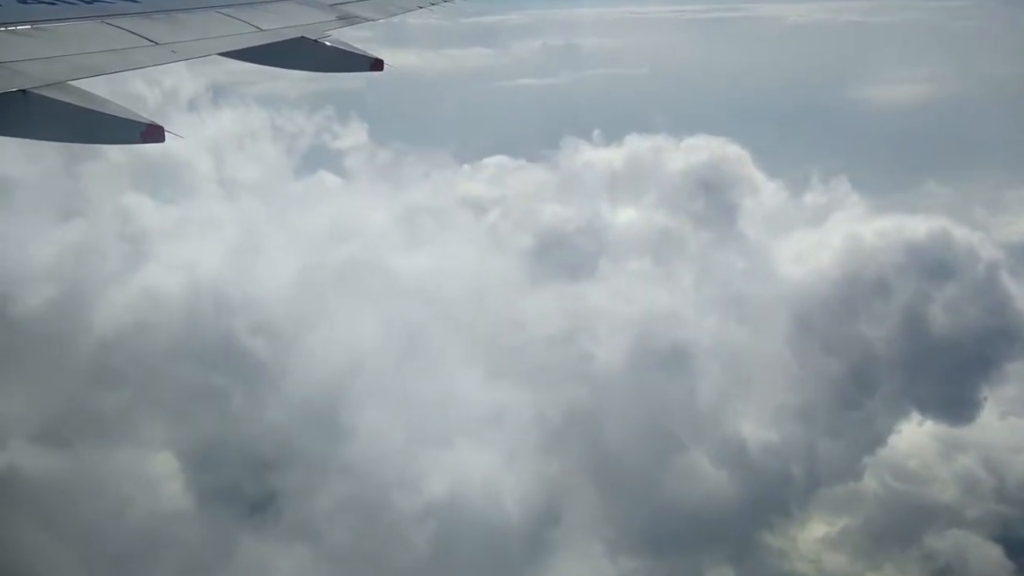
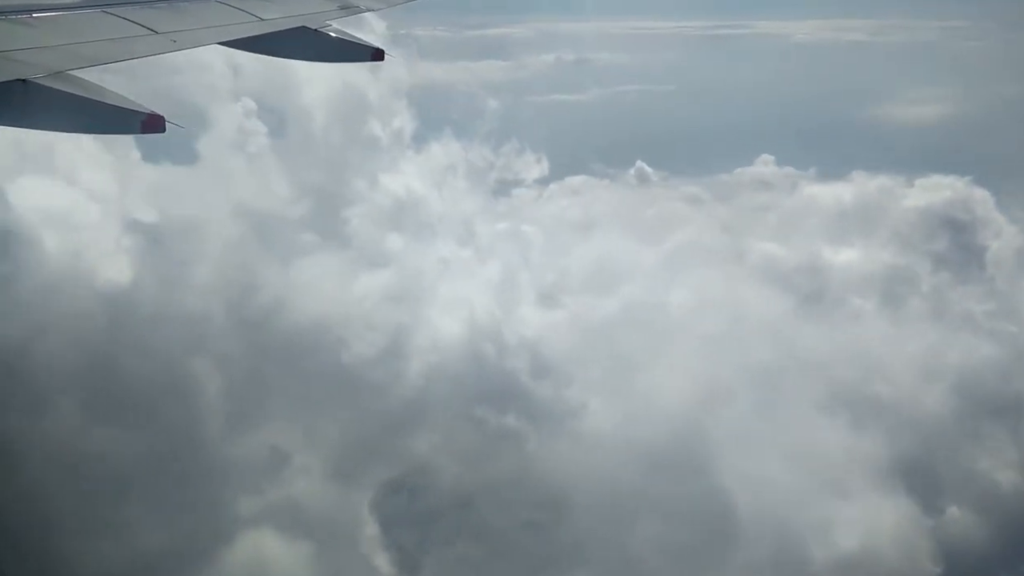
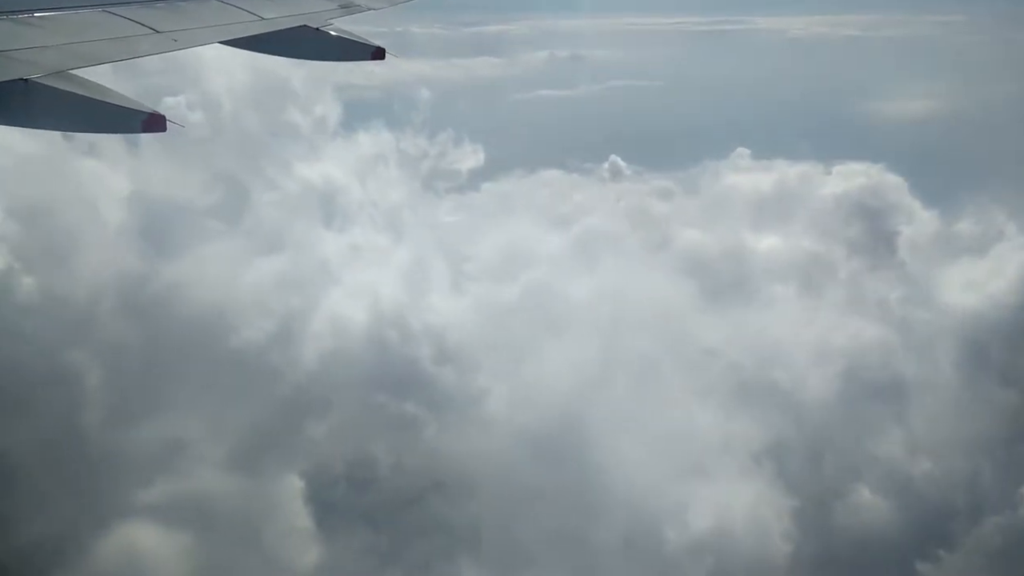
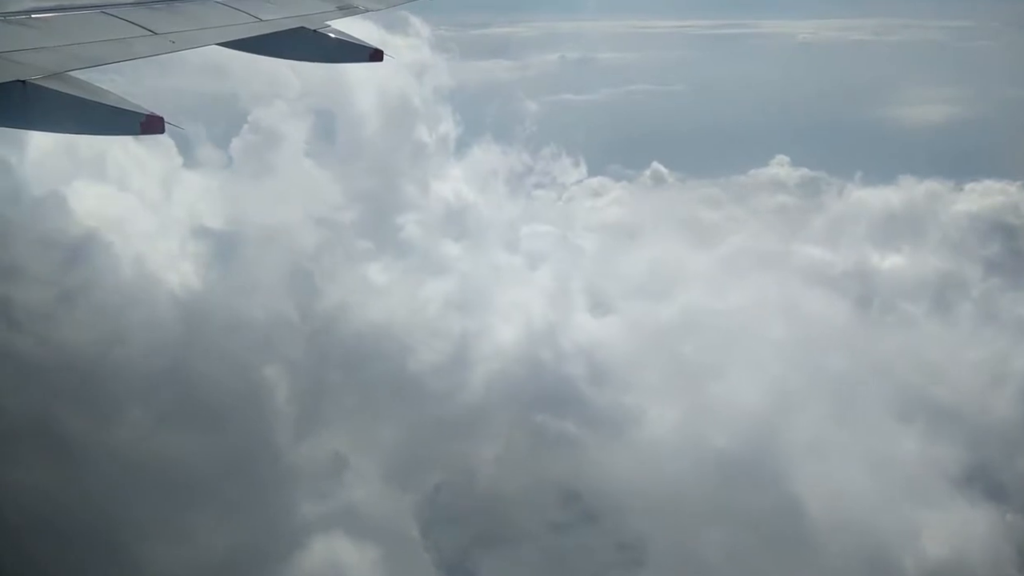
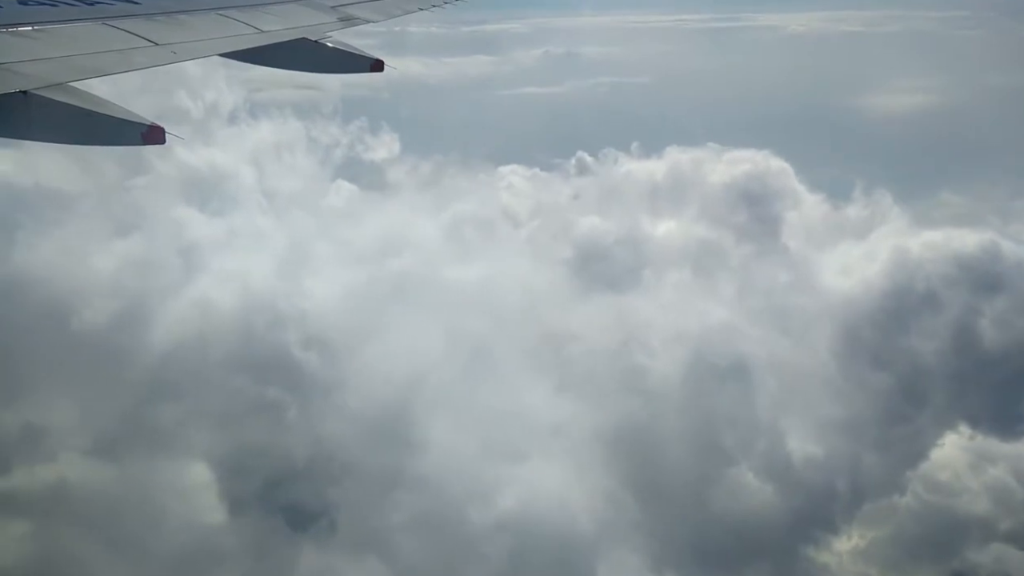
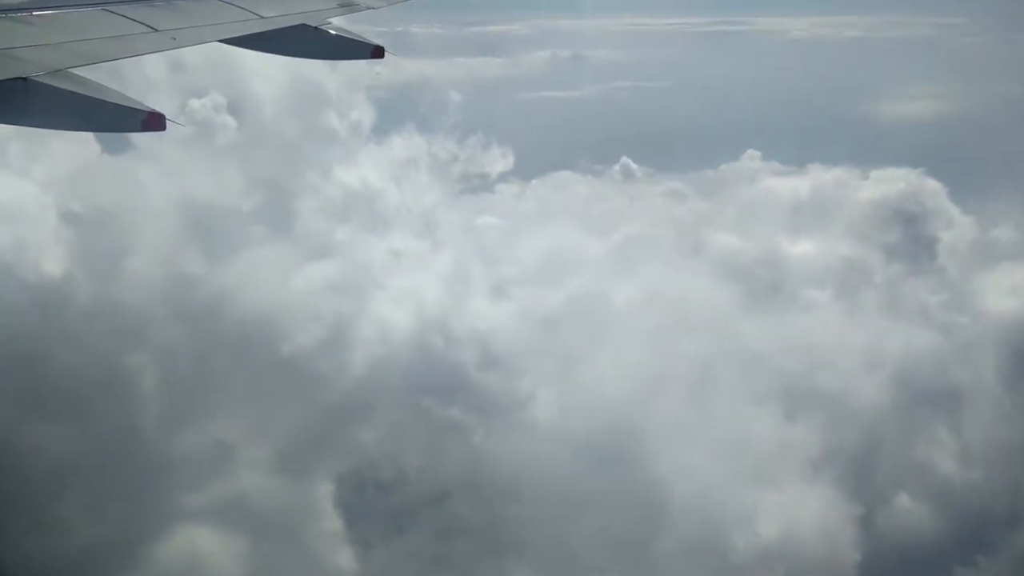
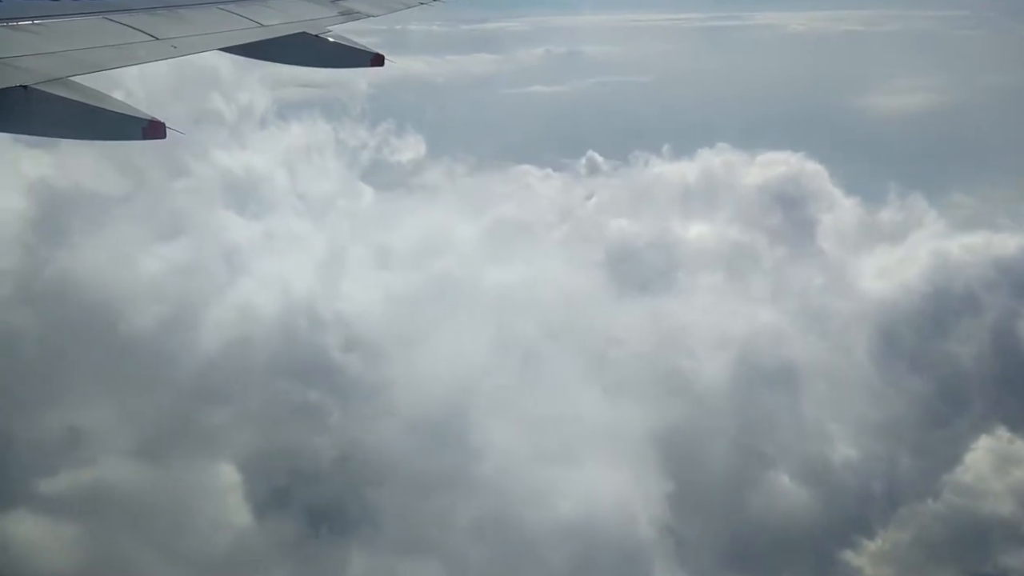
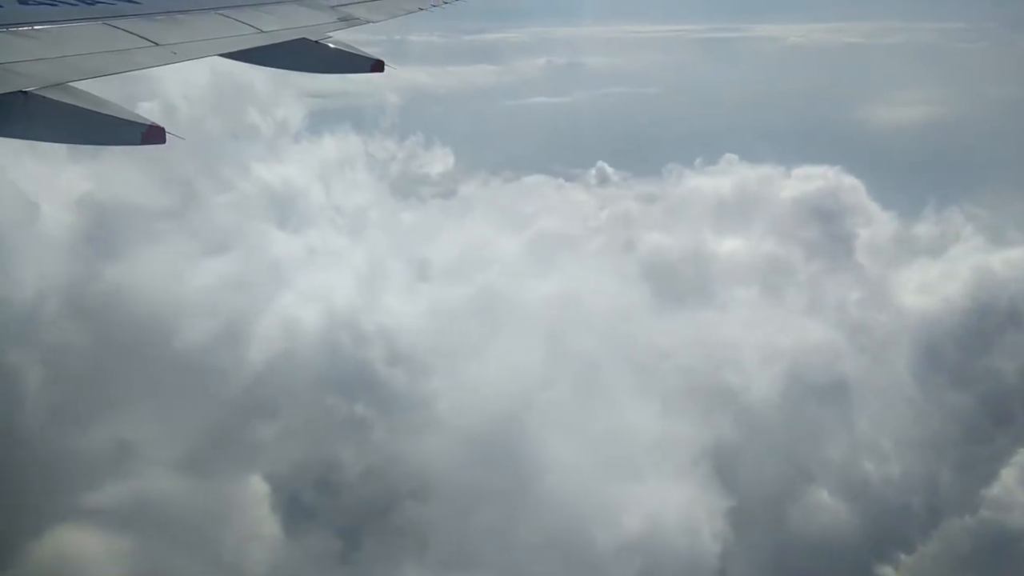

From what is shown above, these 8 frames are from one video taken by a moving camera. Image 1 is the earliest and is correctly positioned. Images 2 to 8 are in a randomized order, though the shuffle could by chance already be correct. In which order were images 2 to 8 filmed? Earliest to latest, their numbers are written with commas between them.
5, 7, 8, 3, 6, 2, 4
